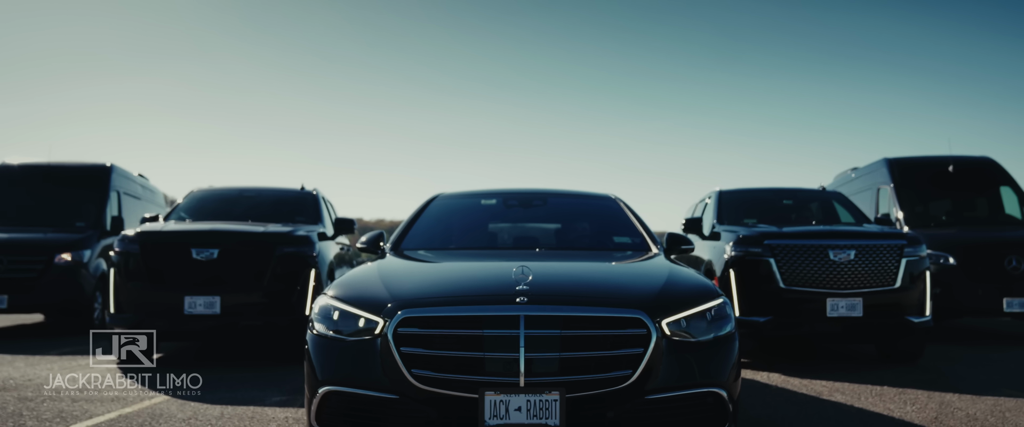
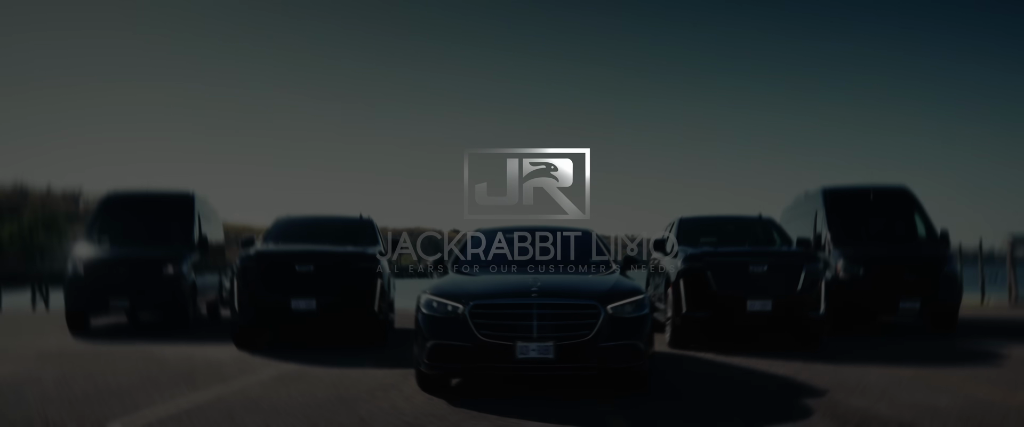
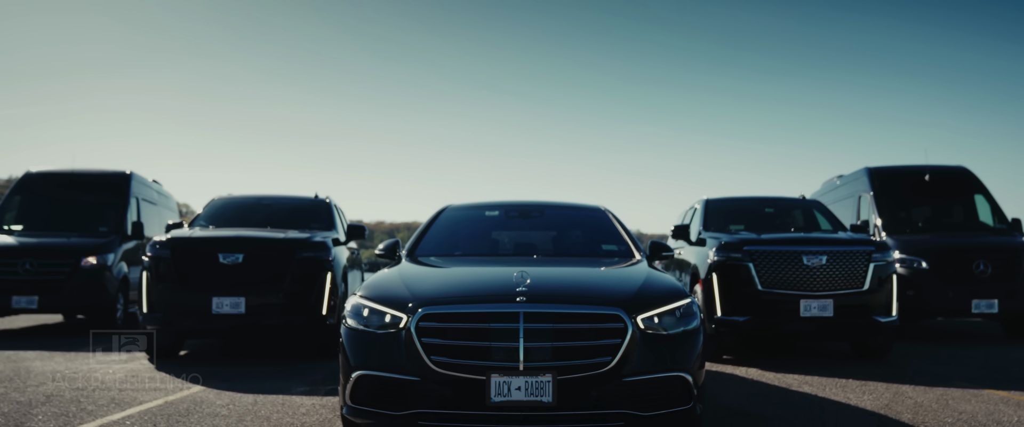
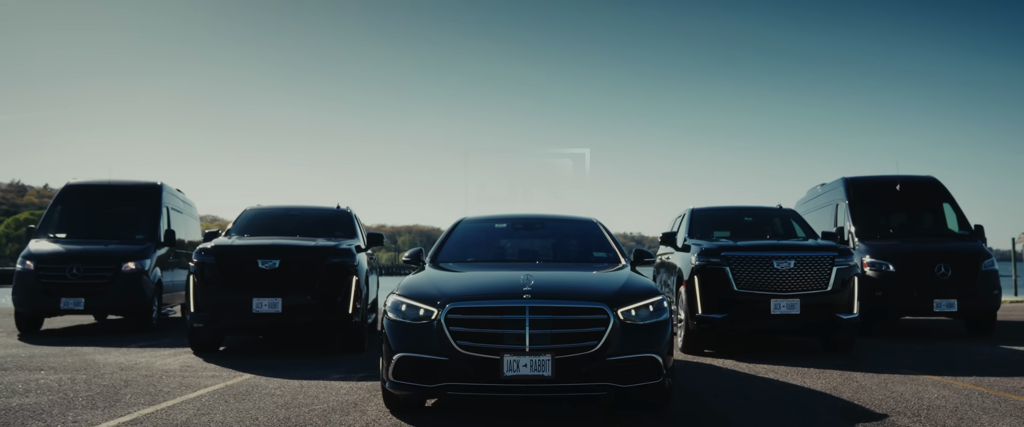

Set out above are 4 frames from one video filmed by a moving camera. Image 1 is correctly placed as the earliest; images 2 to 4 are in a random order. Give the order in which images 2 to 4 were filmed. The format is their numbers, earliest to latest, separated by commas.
3, 4, 2
